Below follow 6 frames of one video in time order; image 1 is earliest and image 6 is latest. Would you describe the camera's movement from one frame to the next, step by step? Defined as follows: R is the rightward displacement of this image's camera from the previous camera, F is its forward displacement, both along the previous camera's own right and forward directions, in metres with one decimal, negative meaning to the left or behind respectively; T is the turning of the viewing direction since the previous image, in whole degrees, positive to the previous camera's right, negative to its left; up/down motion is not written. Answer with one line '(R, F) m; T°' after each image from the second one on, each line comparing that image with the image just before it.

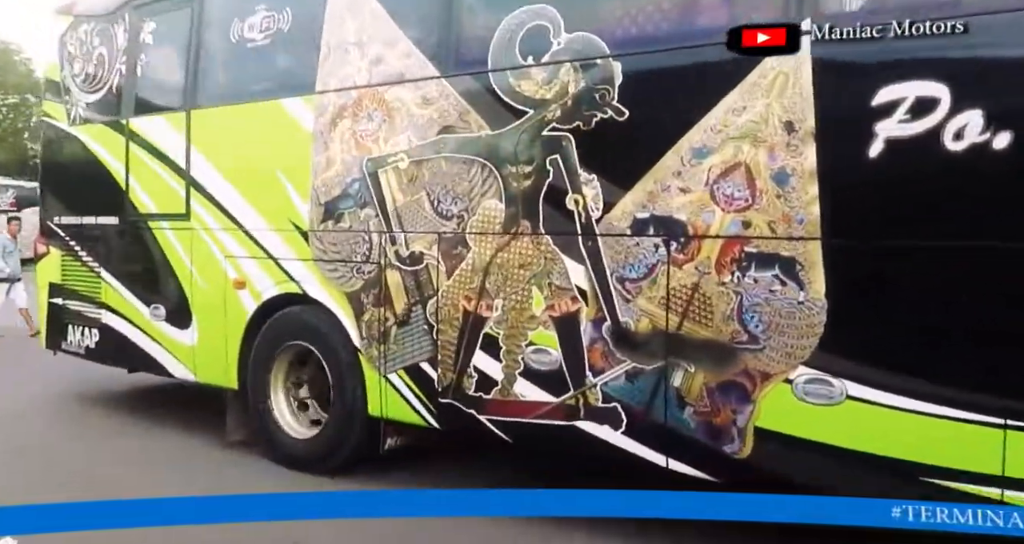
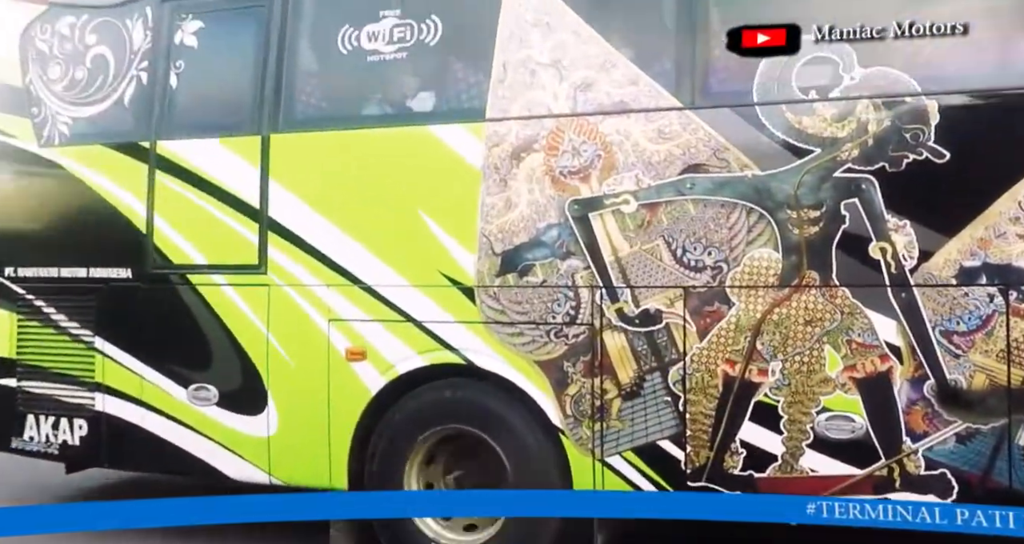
(-2.1, +0.9) m; +18°
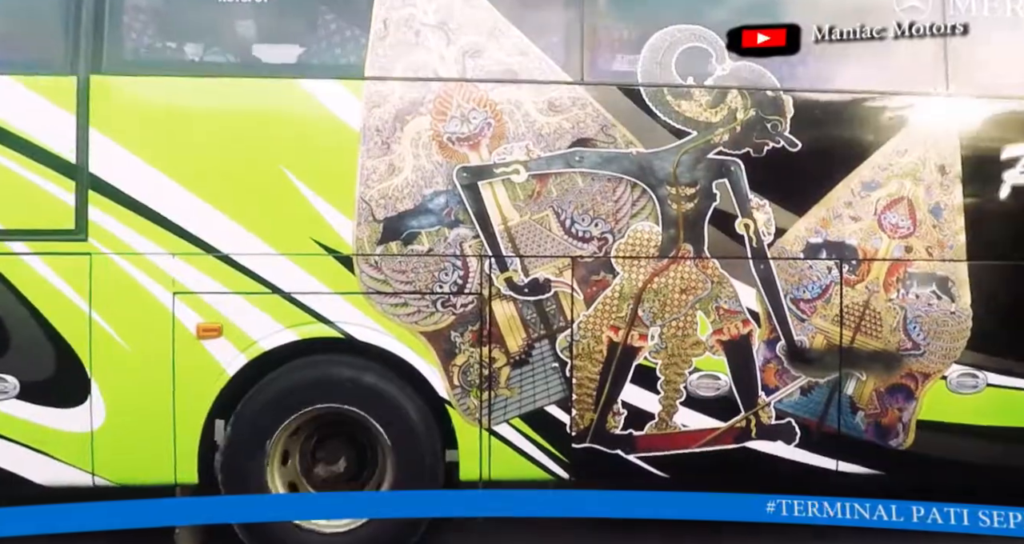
(-0.6, +0.2) m; +19°
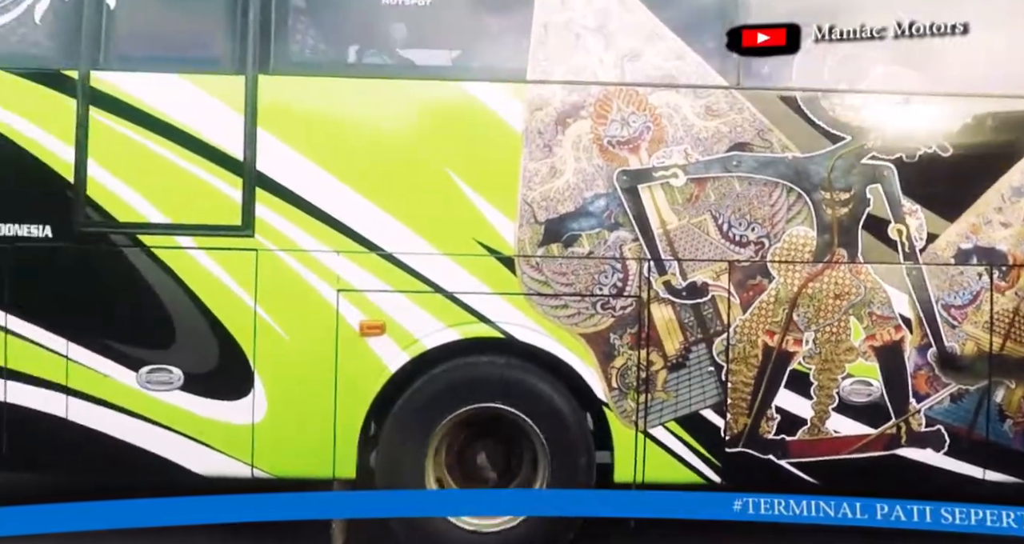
(-0.7, 0.0) m; 0°
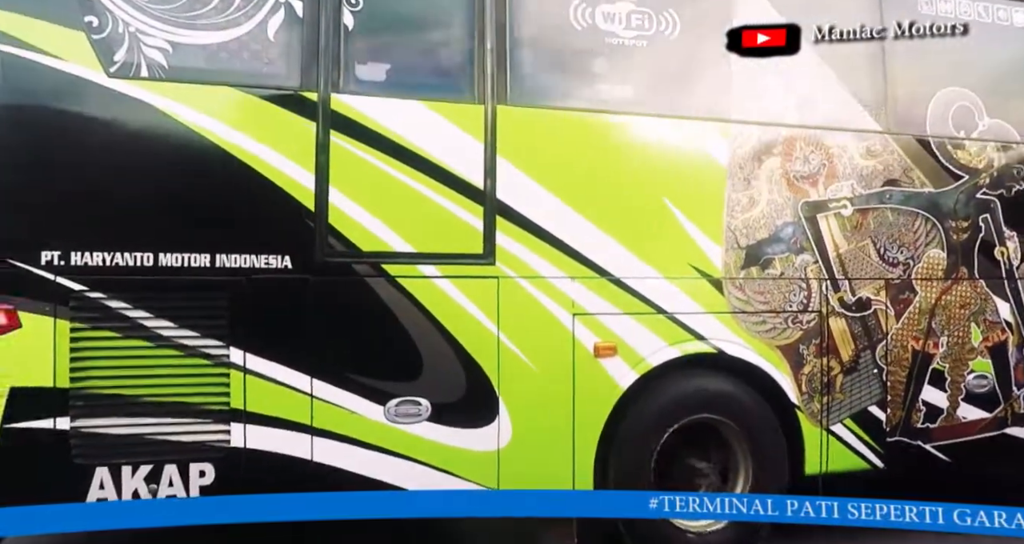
(-1.9, +0.1) m; +15°
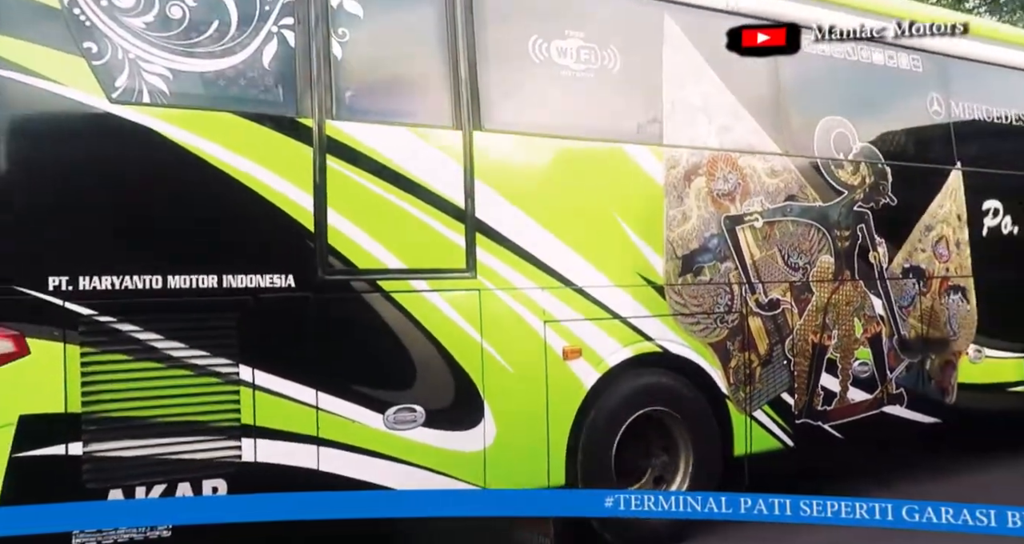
(-0.6, -0.3) m; +11°
